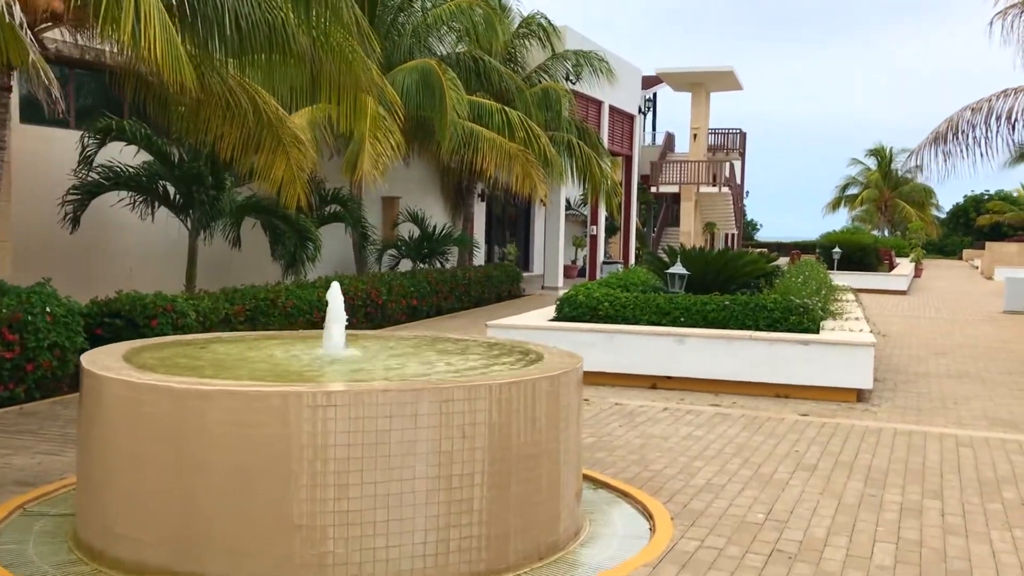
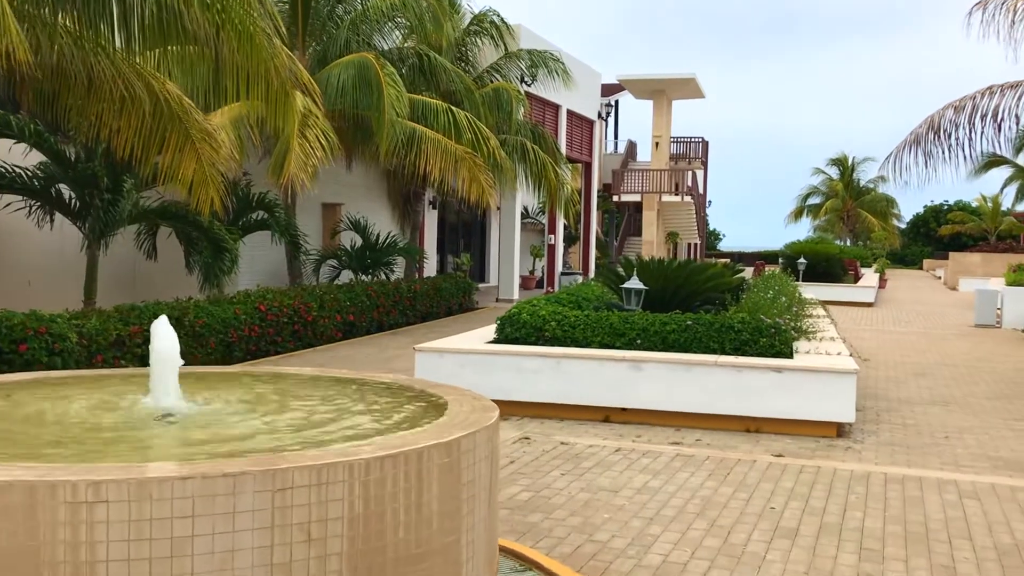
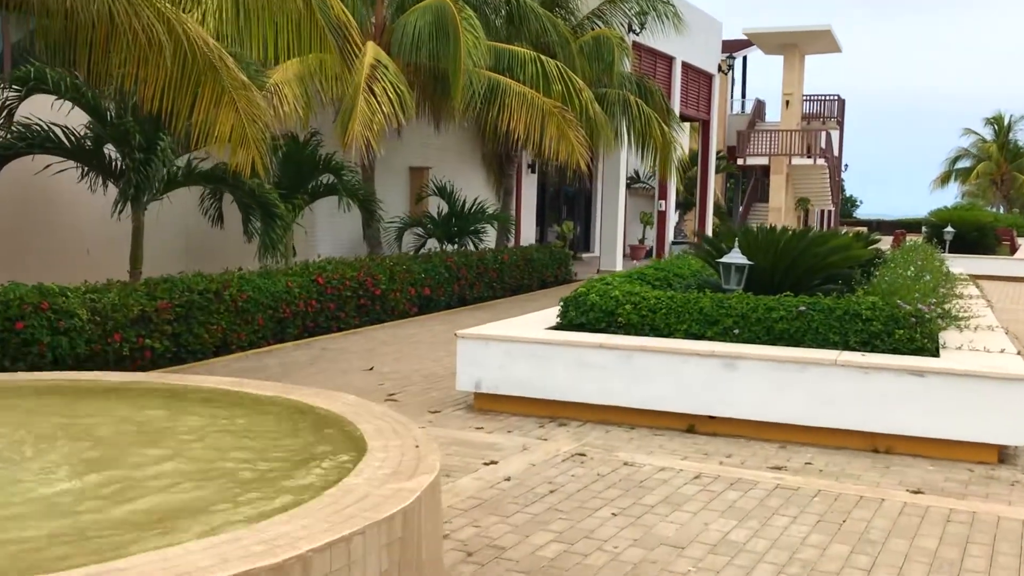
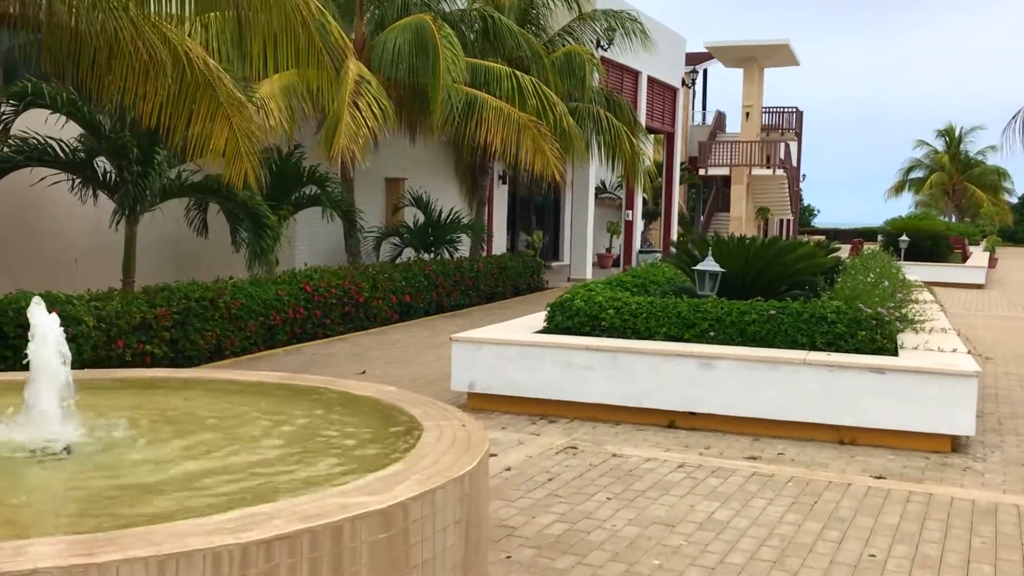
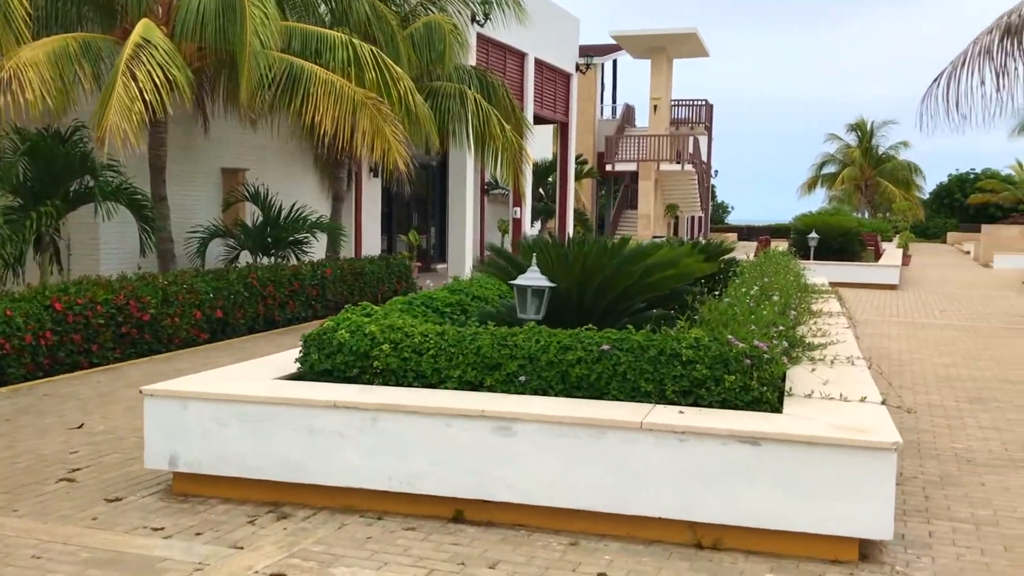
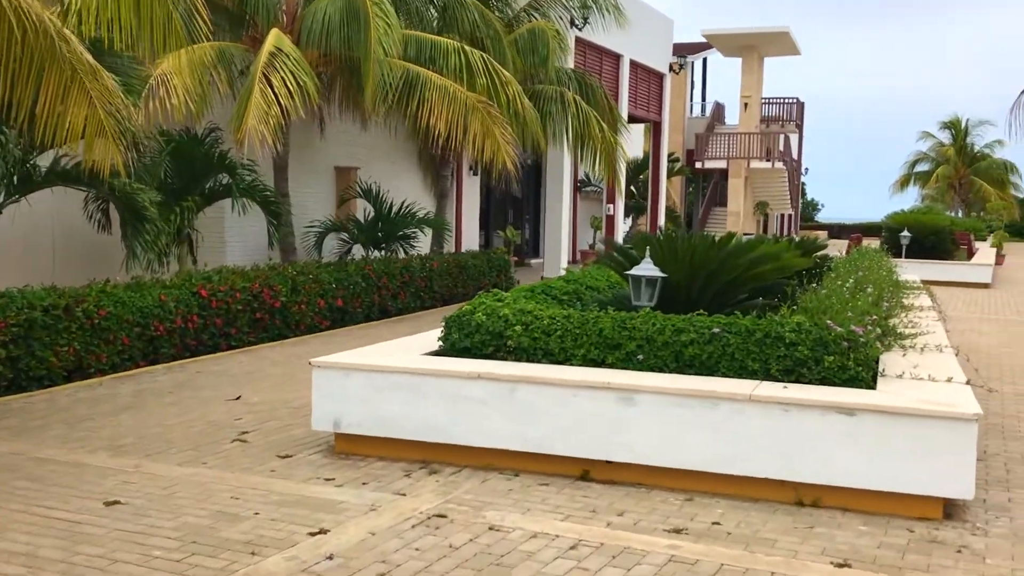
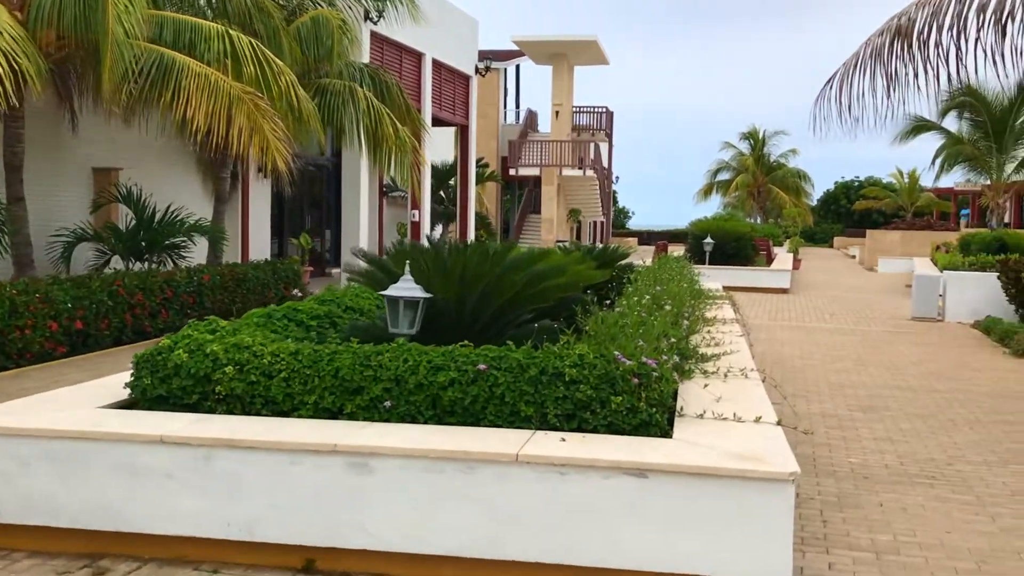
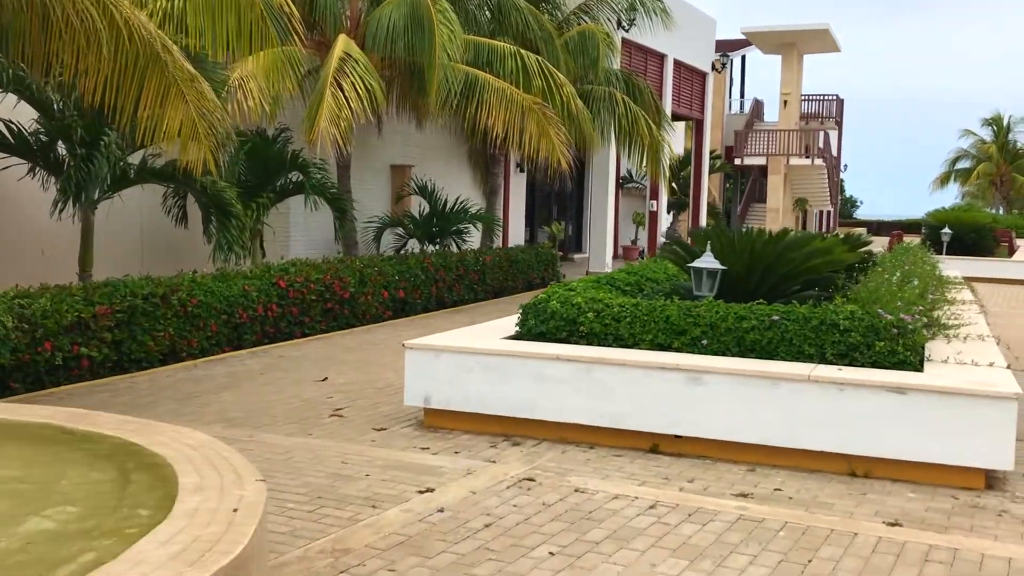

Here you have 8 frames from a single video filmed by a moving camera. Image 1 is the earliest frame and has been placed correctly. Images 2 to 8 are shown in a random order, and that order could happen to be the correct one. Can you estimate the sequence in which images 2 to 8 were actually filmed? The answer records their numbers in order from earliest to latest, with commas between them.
2, 4, 3, 8, 6, 5, 7
